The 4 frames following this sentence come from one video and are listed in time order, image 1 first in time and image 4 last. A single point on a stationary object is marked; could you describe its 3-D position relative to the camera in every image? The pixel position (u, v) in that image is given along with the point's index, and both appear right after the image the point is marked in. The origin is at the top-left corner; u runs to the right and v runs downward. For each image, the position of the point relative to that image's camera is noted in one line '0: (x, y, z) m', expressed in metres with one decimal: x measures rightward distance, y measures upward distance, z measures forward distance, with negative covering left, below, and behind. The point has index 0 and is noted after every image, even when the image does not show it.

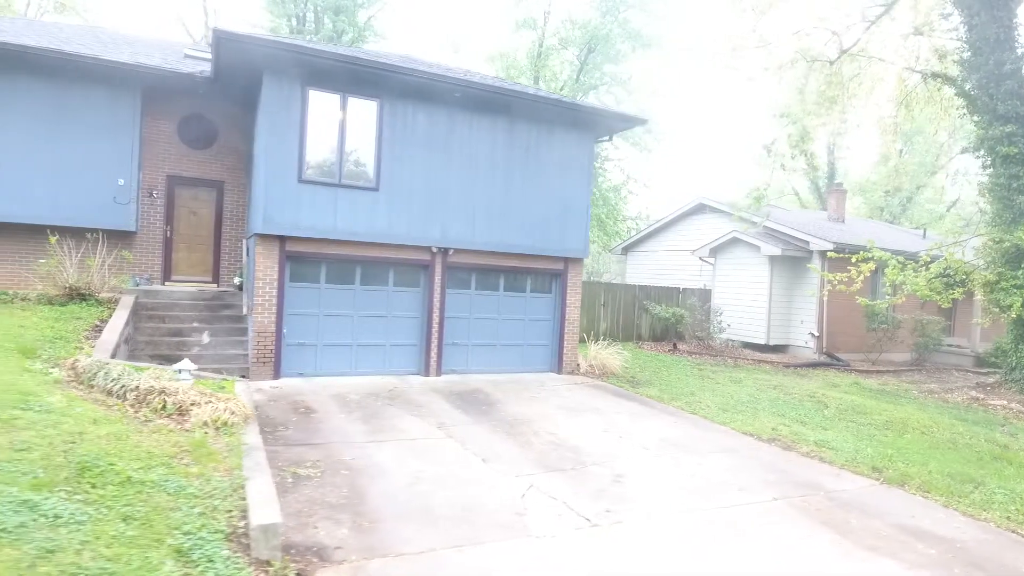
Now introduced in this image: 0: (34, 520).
0: (-2.9, -1.4, +3.9) m
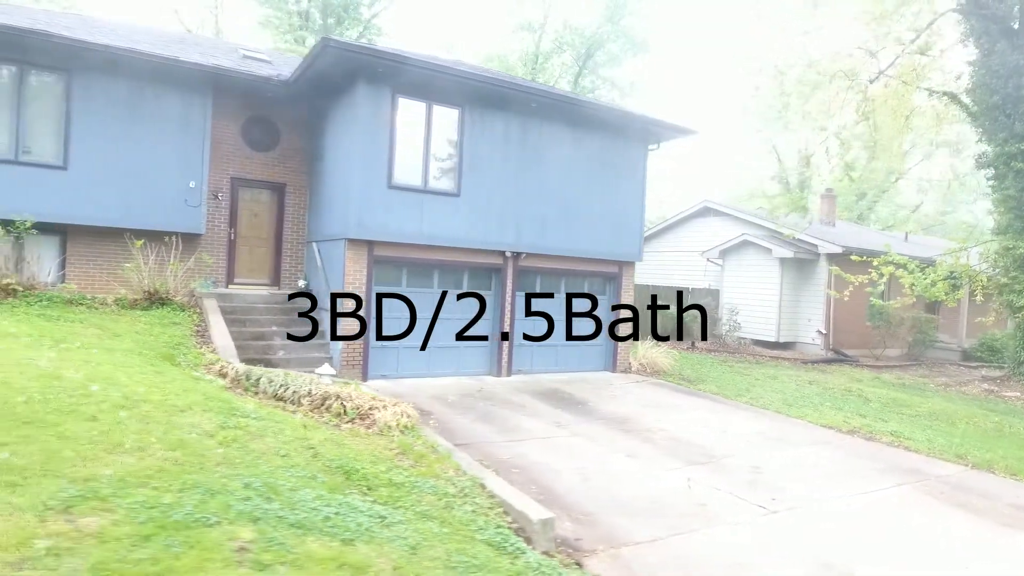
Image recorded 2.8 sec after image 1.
0: (-0.9, -1.5, +4.2) m
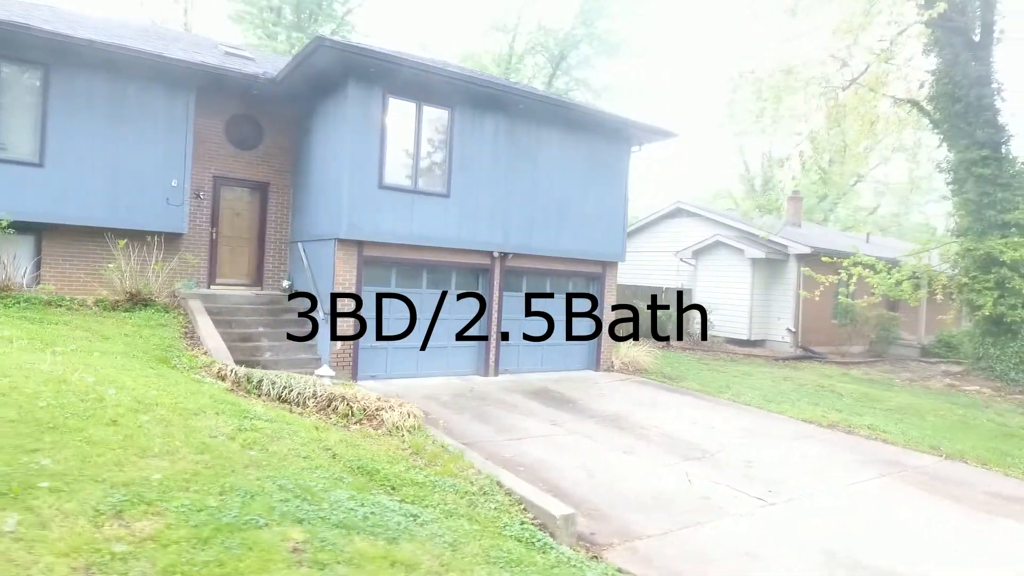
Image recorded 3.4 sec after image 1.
0: (-0.7, -1.6, +4.2) m
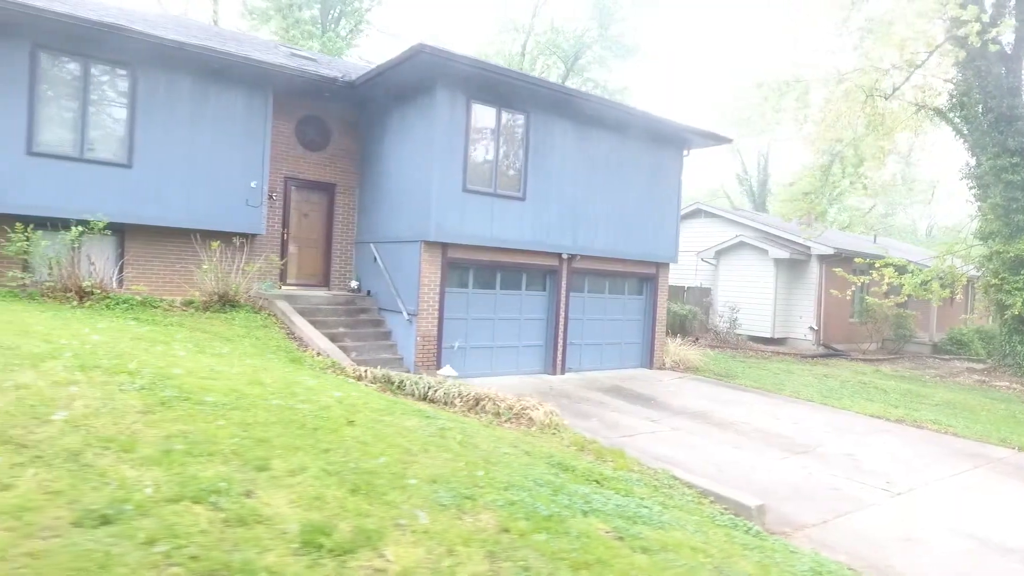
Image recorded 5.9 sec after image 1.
0: (+1.0, -1.6, +4.5) m
